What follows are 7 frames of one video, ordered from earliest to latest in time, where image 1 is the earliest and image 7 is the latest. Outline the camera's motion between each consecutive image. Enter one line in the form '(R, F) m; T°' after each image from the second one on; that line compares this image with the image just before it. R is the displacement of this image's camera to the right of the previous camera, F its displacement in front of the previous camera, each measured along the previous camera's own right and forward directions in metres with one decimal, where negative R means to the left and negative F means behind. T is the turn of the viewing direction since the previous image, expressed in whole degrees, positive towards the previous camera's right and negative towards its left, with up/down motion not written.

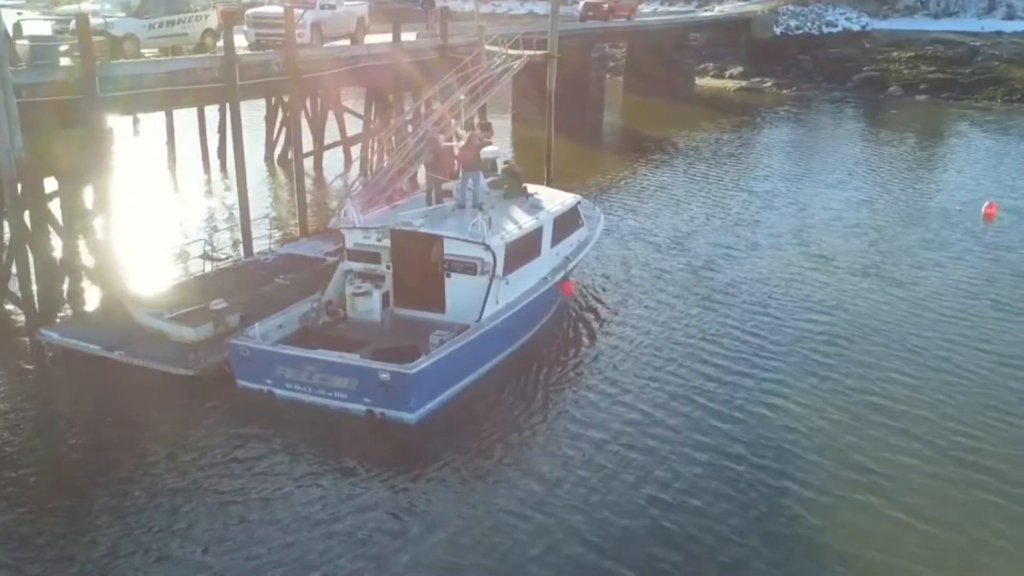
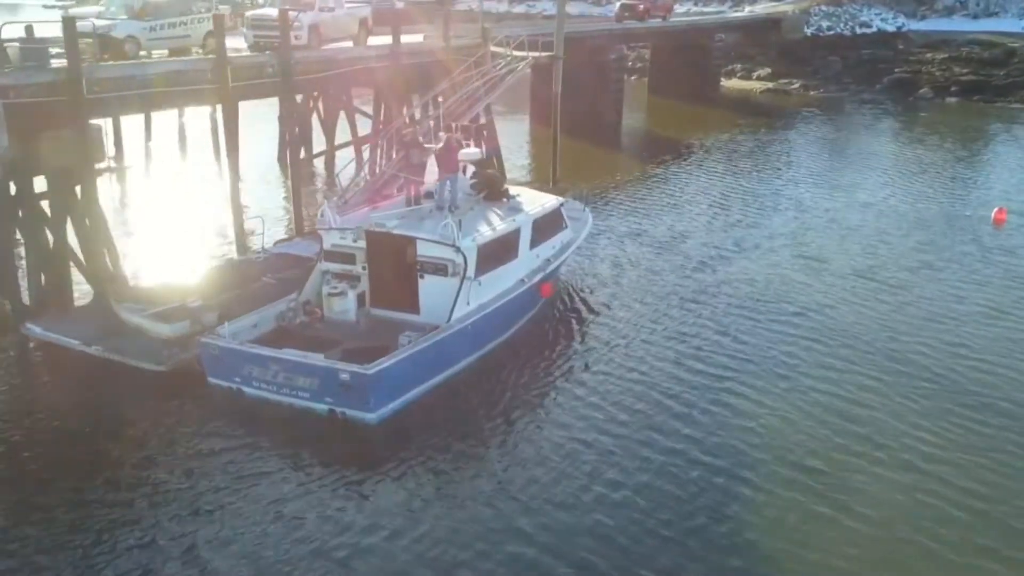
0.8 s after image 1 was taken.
(+1.0, 0.0) m; -2°
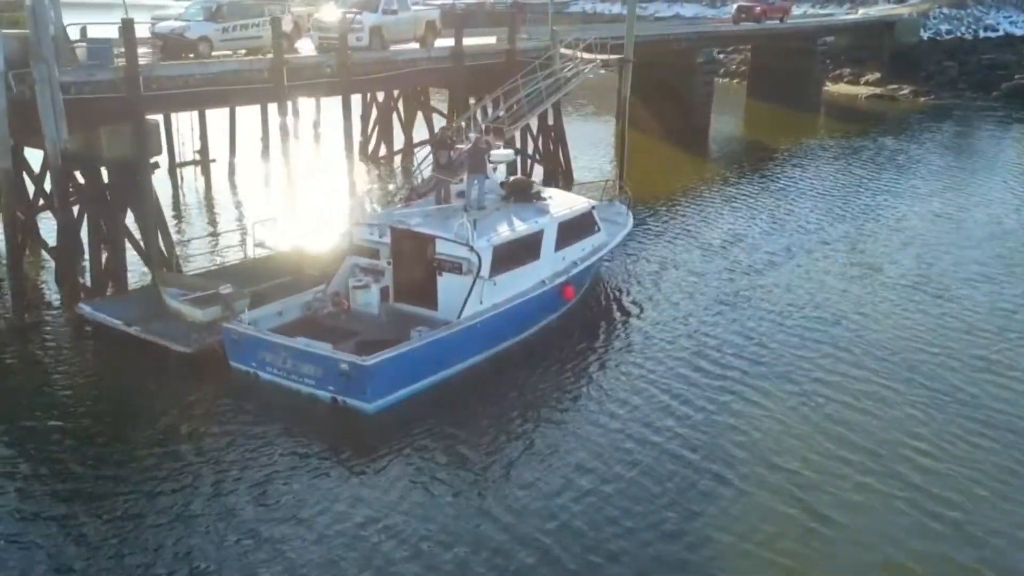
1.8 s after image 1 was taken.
(+1.5, -0.1) m; -7°
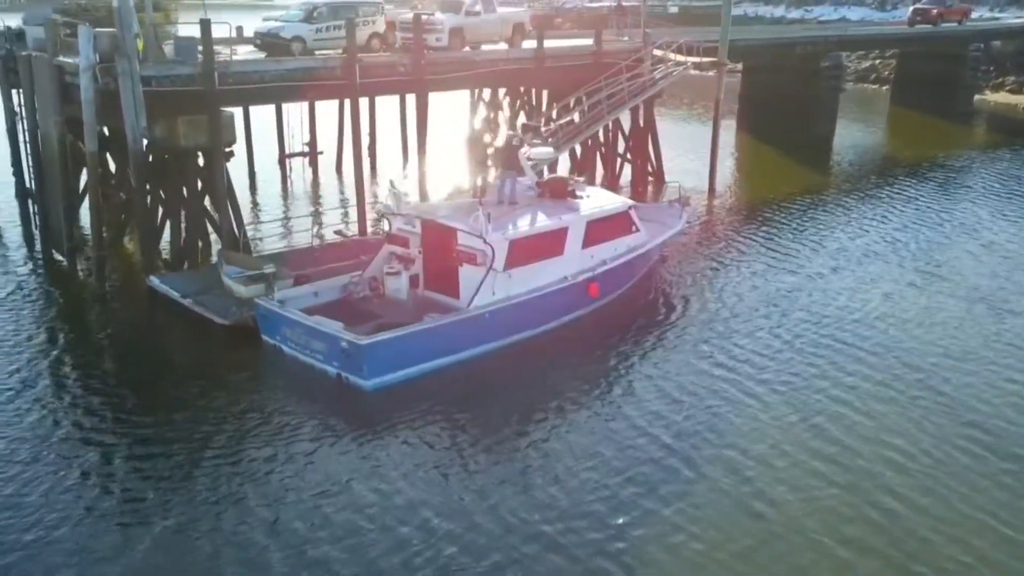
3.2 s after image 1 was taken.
(+2.3, -0.3) m; -10°
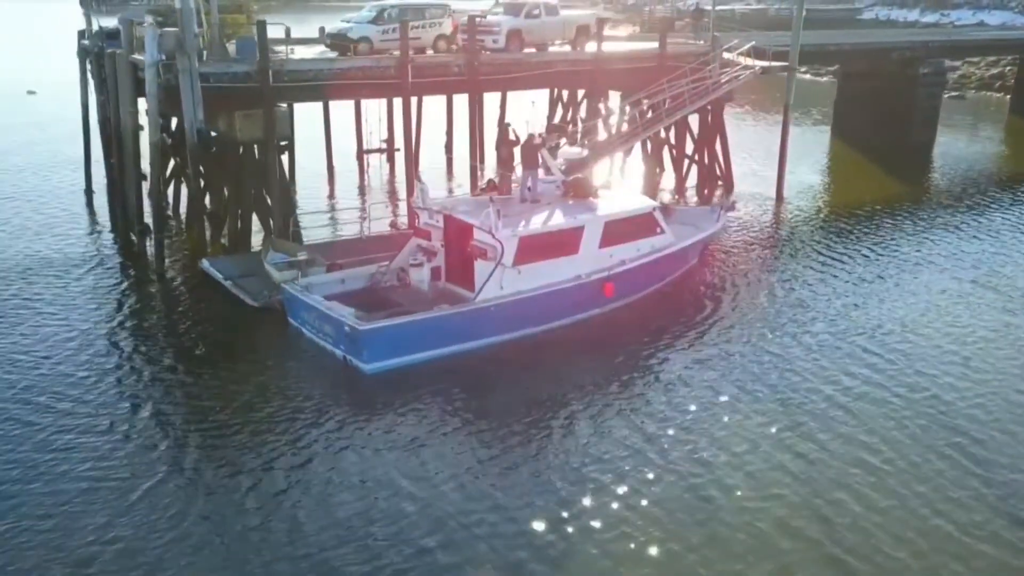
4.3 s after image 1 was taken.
(+1.9, -0.3) m; -8°
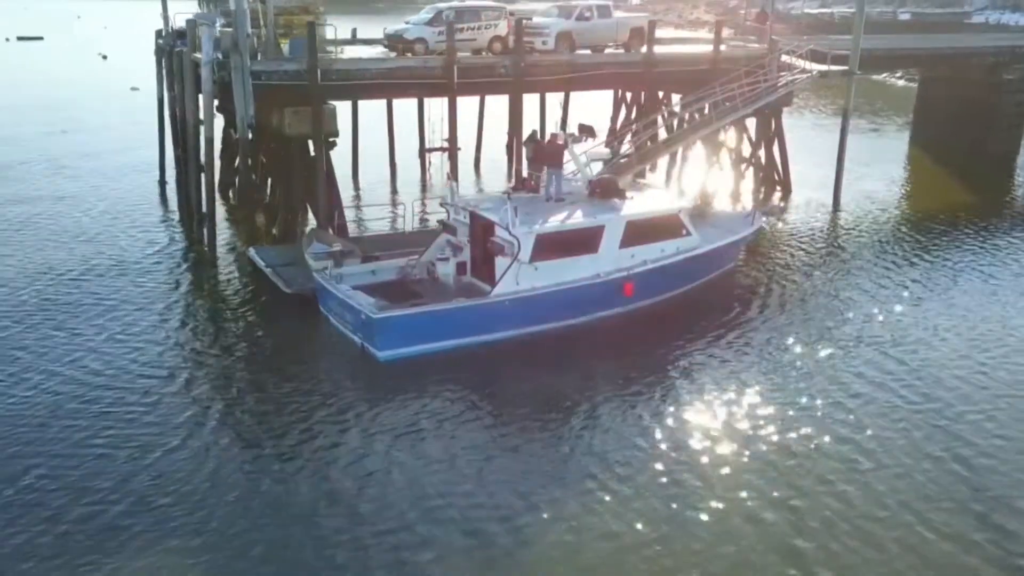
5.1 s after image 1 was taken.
(+1.3, -0.3) m; -6°
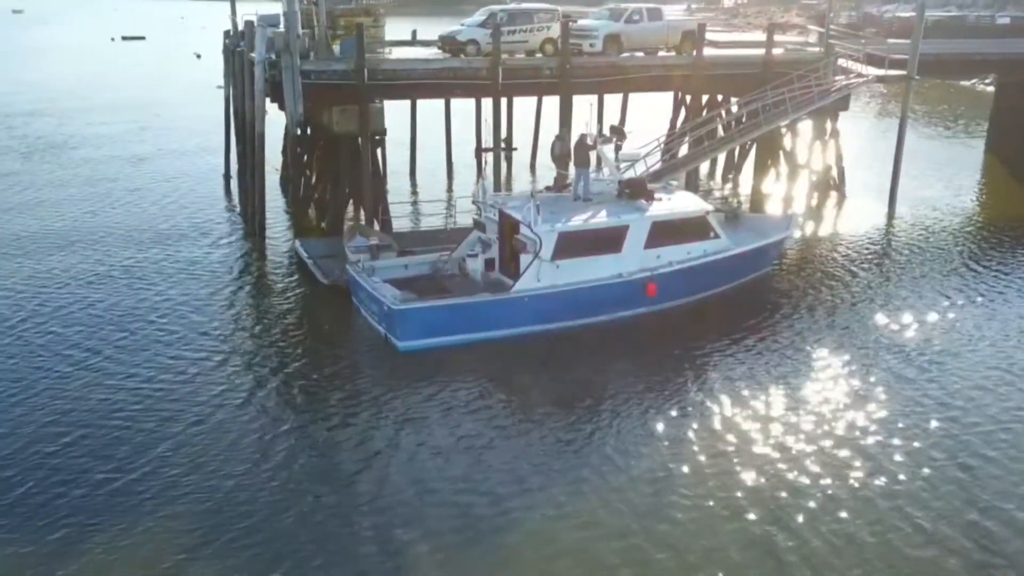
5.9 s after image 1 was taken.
(+1.1, -0.3) m; -5°
